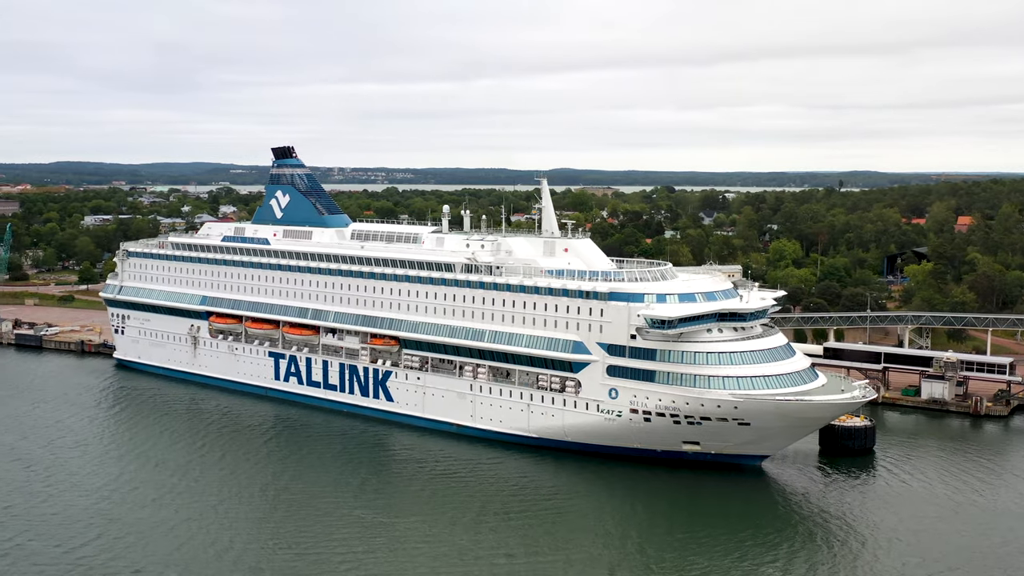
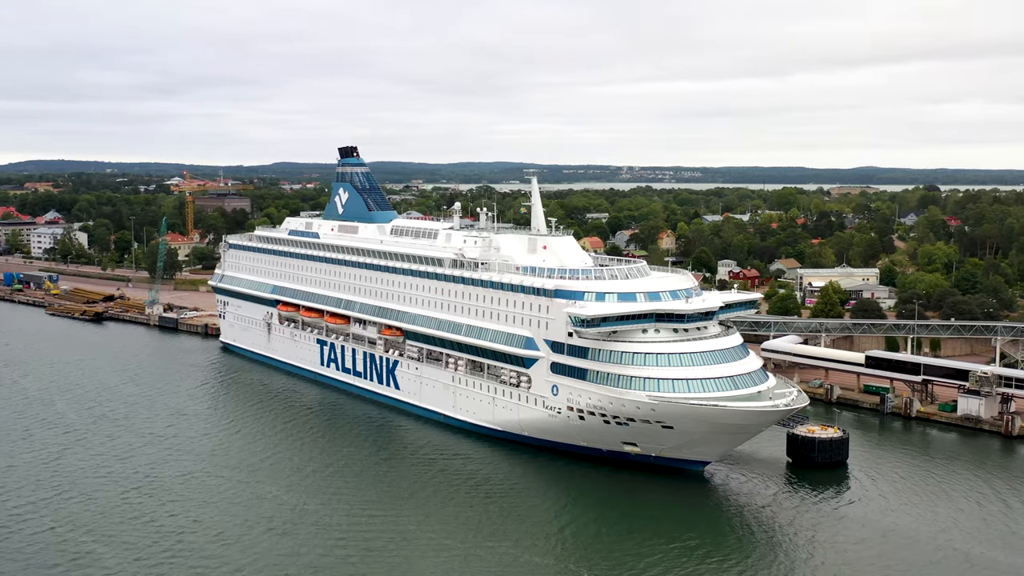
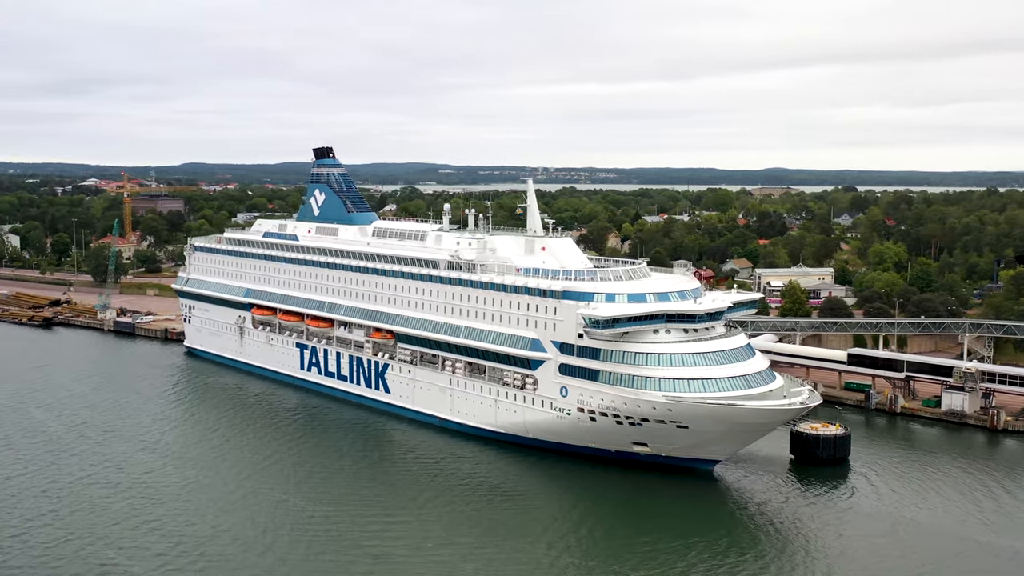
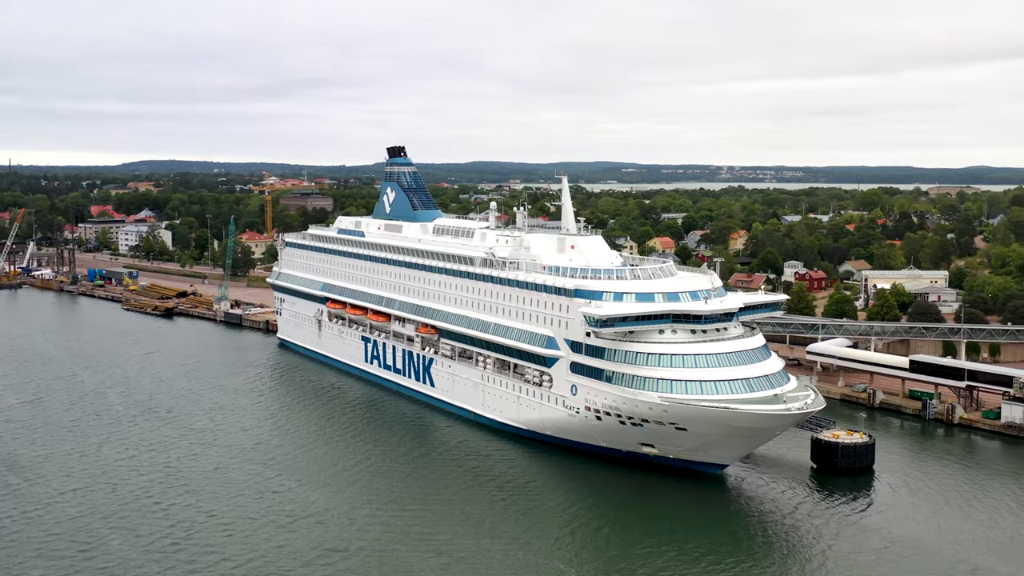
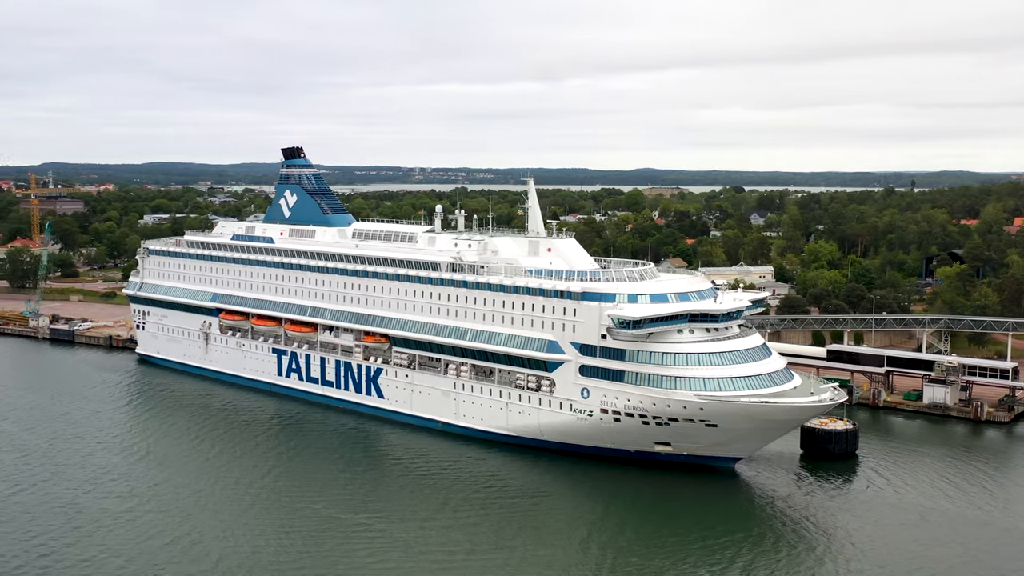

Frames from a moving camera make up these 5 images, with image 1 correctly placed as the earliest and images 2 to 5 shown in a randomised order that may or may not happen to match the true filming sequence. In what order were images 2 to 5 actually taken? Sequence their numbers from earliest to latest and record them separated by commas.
5, 3, 2, 4
